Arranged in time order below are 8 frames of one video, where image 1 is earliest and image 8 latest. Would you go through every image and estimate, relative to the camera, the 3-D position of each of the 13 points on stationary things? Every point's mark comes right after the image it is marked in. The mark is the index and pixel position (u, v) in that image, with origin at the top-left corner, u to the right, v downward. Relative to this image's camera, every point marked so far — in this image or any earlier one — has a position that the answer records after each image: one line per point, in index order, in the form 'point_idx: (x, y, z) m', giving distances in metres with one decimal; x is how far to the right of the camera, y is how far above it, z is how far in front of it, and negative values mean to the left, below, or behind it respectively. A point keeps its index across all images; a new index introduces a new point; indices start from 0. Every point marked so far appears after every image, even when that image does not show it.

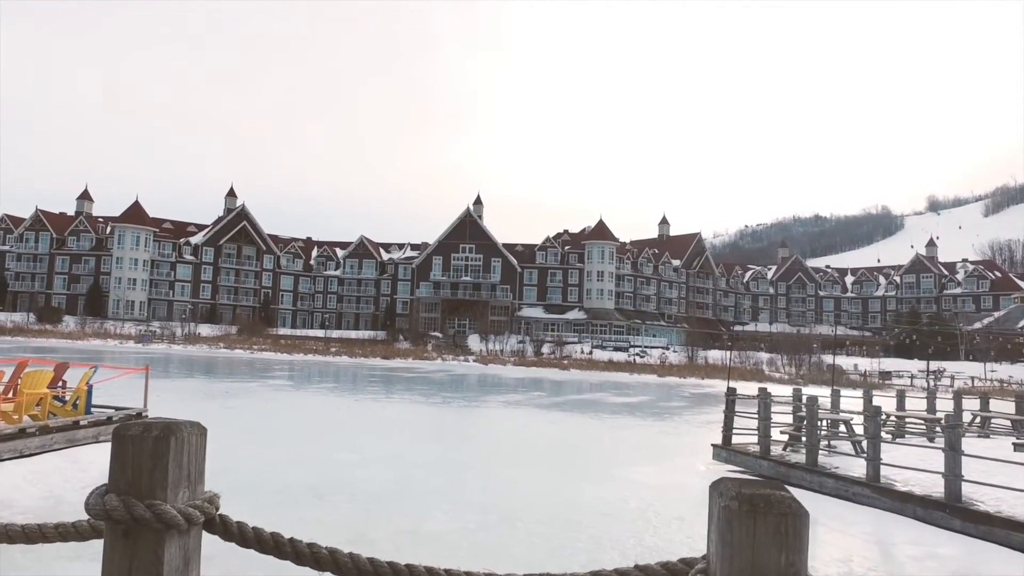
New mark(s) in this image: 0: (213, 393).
0: (-8.2, -3.1, +18.0) m
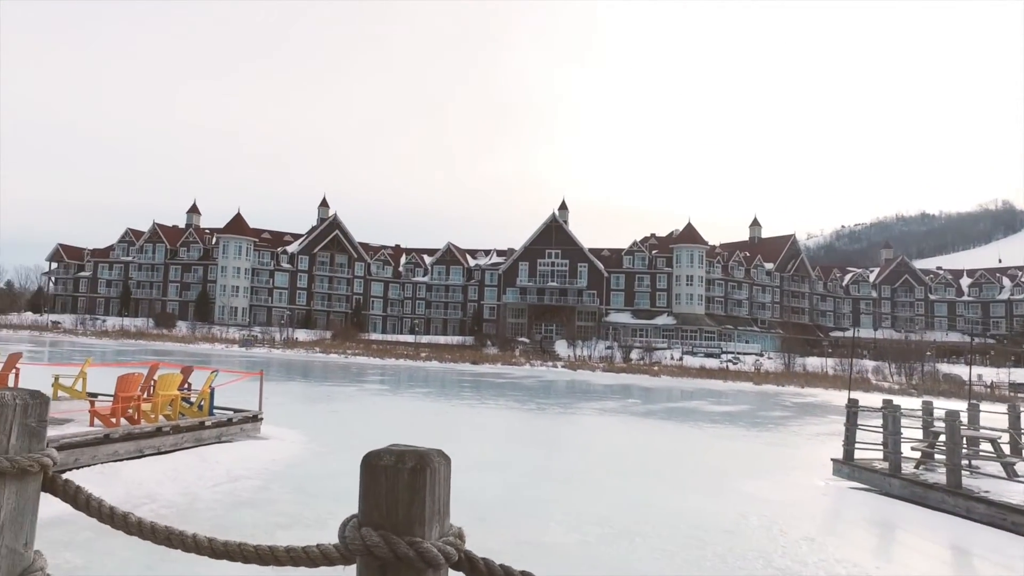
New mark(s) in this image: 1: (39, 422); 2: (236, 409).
0: (-5.5, -3.3, +18.7) m
1: (-1.8, -0.5, +2.4) m
2: (-5.6, -2.5, +13.1) m
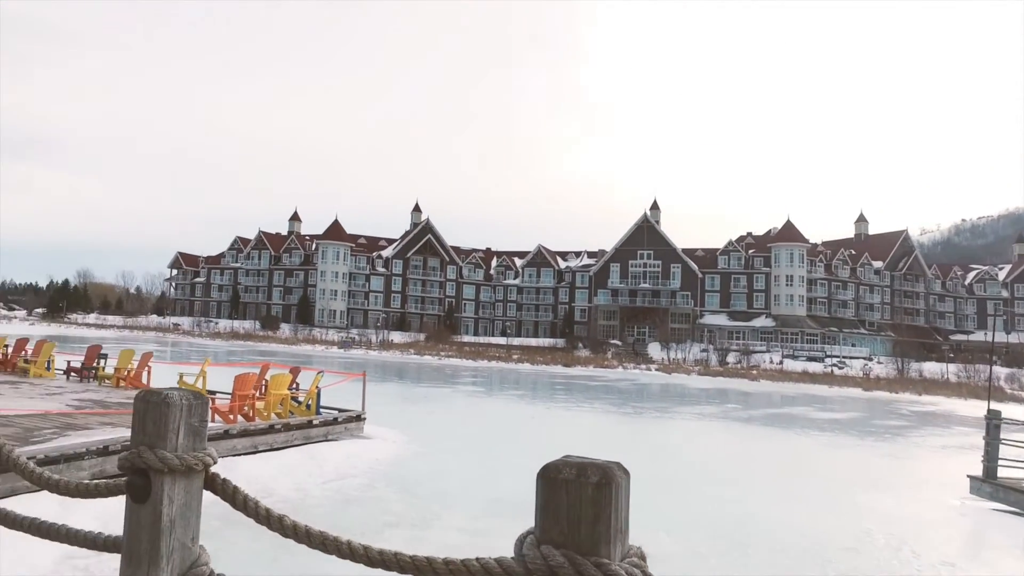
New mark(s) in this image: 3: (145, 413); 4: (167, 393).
0: (-2.8, -3.4, +19.1) m
1: (-1.2, -0.5, +2.5) m
2: (-3.6, -2.6, +13.6) m
3: (-1.4, -0.5, +2.4) m
4: (-1.3, -0.4, +2.4) m
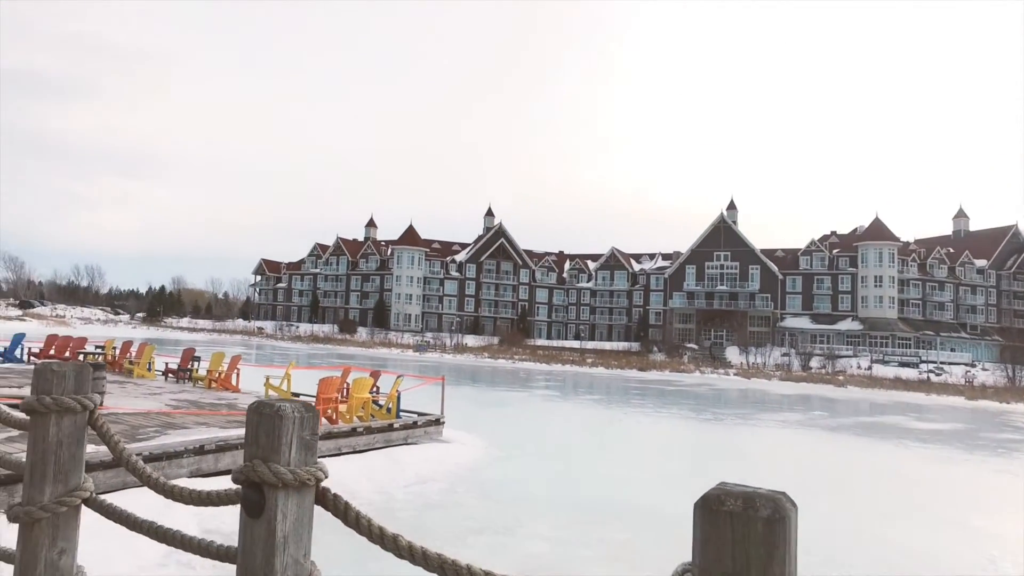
0: (-0.5, -3.5, +19.1) m
1: (-0.8, -0.6, +2.5) m
2: (-2.0, -2.7, +13.7) m
3: (-1.0, -0.5, +2.4) m
4: (-0.9, -0.4, +2.4) m
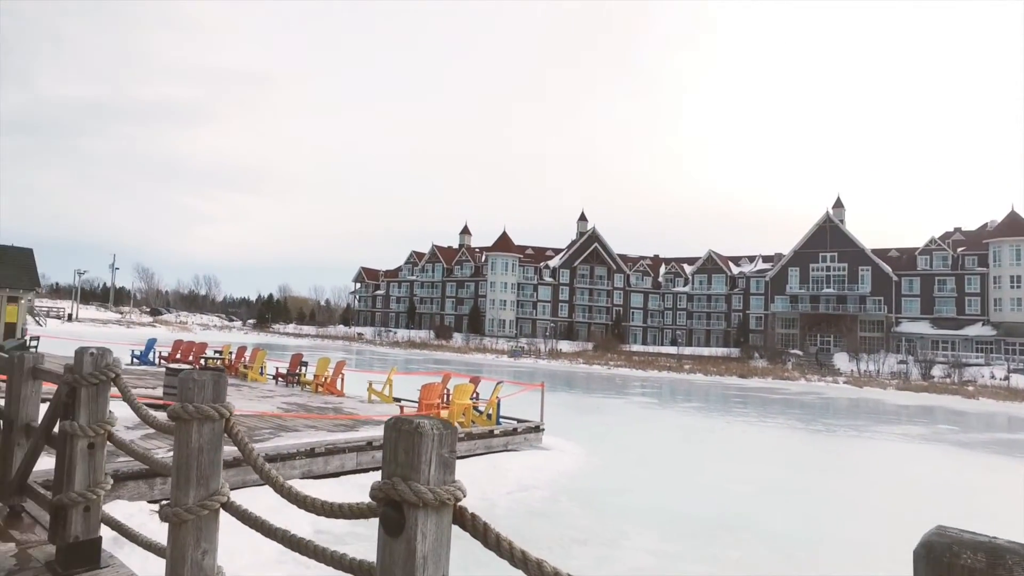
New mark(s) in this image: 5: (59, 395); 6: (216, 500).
0: (+2.3, -3.6, +18.8) m
1: (-0.2, -0.6, +2.4) m
2: (+0.1, -2.8, +13.6) m
3: (-0.4, -0.6, +2.3) m
4: (-0.3, -0.5, +2.3) m
5: (-3.6, -0.9, +5.1) m
6: (-1.7, -1.2, +3.6) m
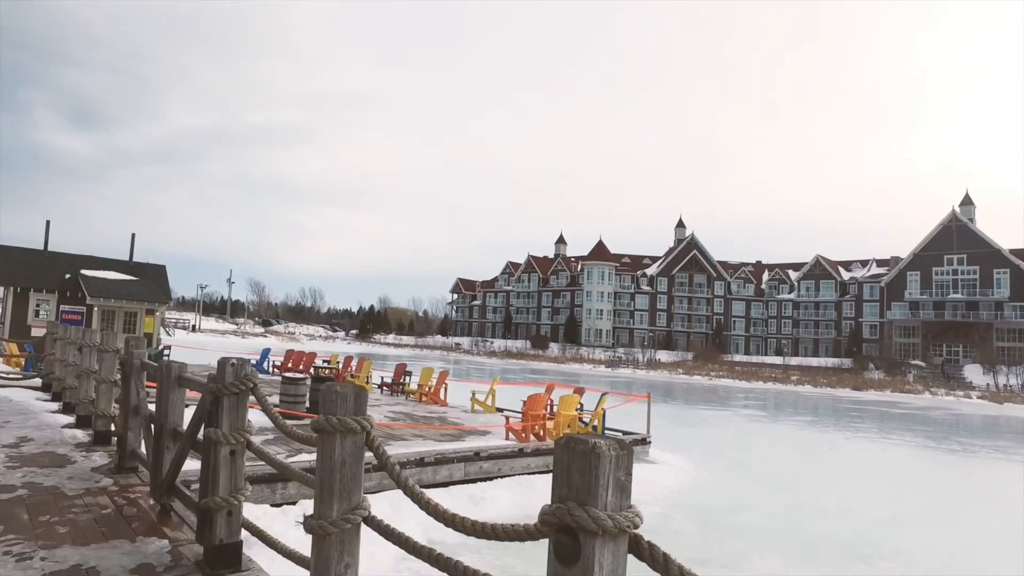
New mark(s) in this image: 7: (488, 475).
0: (+5.2, -3.9, +18.0) m
1: (+0.4, -0.6, +2.2) m
2: (+2.3, -3.0, +13.3) m
3: (+0.2, -0.6, +2.2) m
4: (+0.3, -0.5, +2.1) m
5: (-2.6, -1.0, +5.3) m
6: (-0.9, -1.3, +3.6) m
7: (-0.4, -3.2, +10.8) m
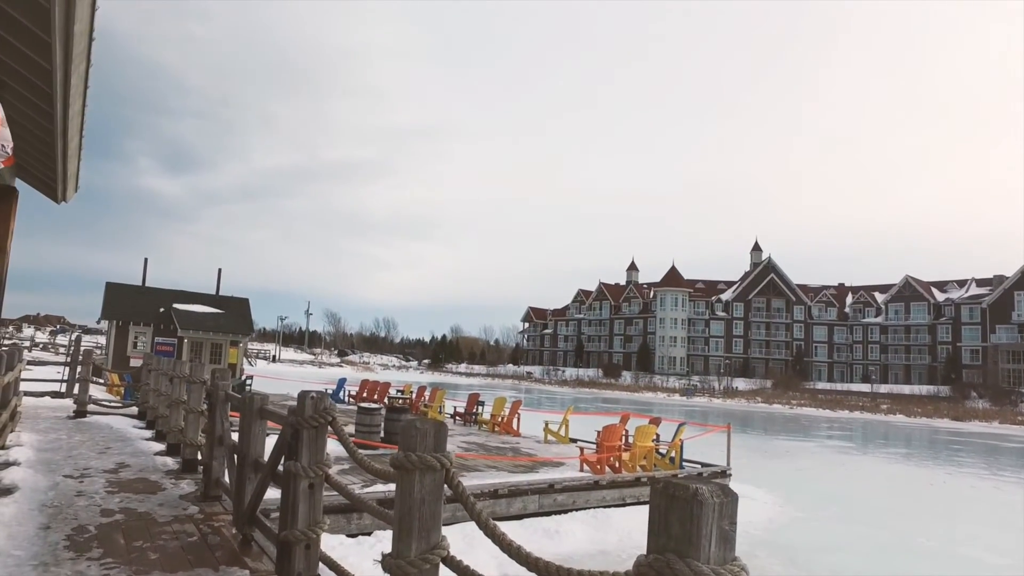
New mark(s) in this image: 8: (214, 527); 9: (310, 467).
0: (+7.2, -4.5, +17.1) m
1: (+0.7, -0.7, +2.0) m
2: (+3.8, -3.6, +12.7) m
3: (+0.5, -0.7, +2.0) m
4: (+0.6, -0.6, +2.0) m
5: (-2.0, -1.3, +5.4) m
6: (-0.4, -1.4, +3.5) m
7: (+0.8, -3.7, +10.5) m
8: (-3.1, -2.5, +6.6) m
9: (-1.6, -1.4, +5.1) m
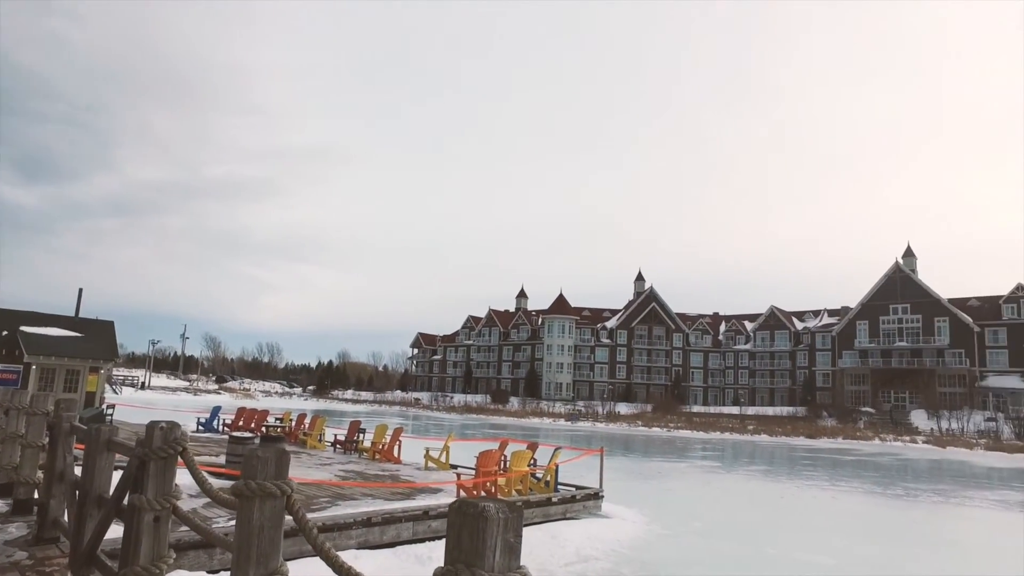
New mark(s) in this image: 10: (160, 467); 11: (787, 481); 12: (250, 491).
0: (+4.0, -5.4, +18.0) m
1: (0.0, -0.9, +2.3) m
2: (+1.4, -4.2, +13.2) m
3: (-0.2, -0.8, +2.2) m
4: (-0.1, -0.8, +2.2) m
5: (-3.1, -1.5, +5.2) m
6: (-1.3, -1.6, +3.5) m
7: (-1.3, -4.1, +10.6) m
8: (-4.5, -2.7, +6.1) m
9: (-2.8, -1.7, +4.9) m
10: (-2.8, -1.4, +5.0) m
11: (+8.2, -5.8, +18.7) m
12: (-1.4, -1.1, +3.5) m
